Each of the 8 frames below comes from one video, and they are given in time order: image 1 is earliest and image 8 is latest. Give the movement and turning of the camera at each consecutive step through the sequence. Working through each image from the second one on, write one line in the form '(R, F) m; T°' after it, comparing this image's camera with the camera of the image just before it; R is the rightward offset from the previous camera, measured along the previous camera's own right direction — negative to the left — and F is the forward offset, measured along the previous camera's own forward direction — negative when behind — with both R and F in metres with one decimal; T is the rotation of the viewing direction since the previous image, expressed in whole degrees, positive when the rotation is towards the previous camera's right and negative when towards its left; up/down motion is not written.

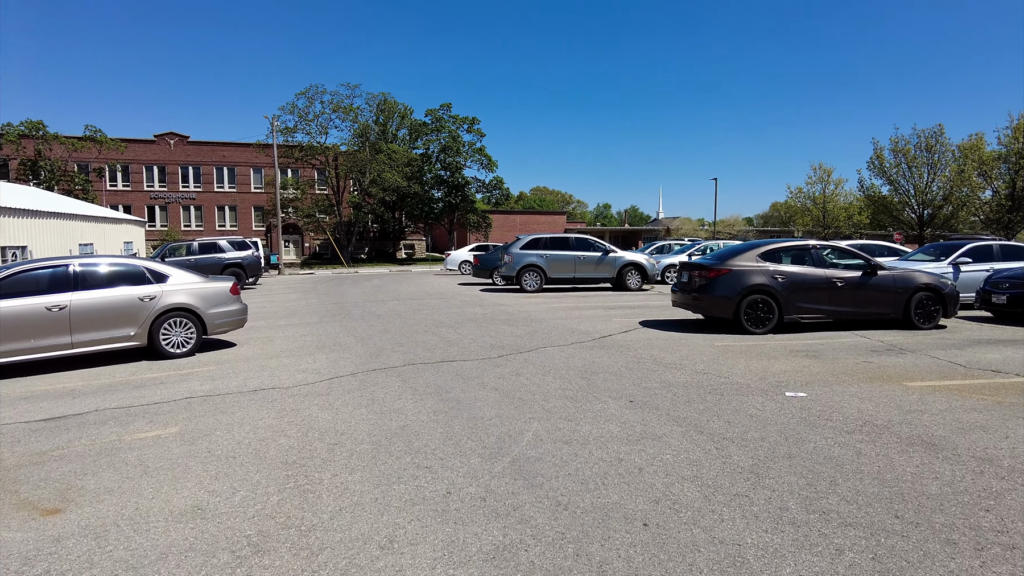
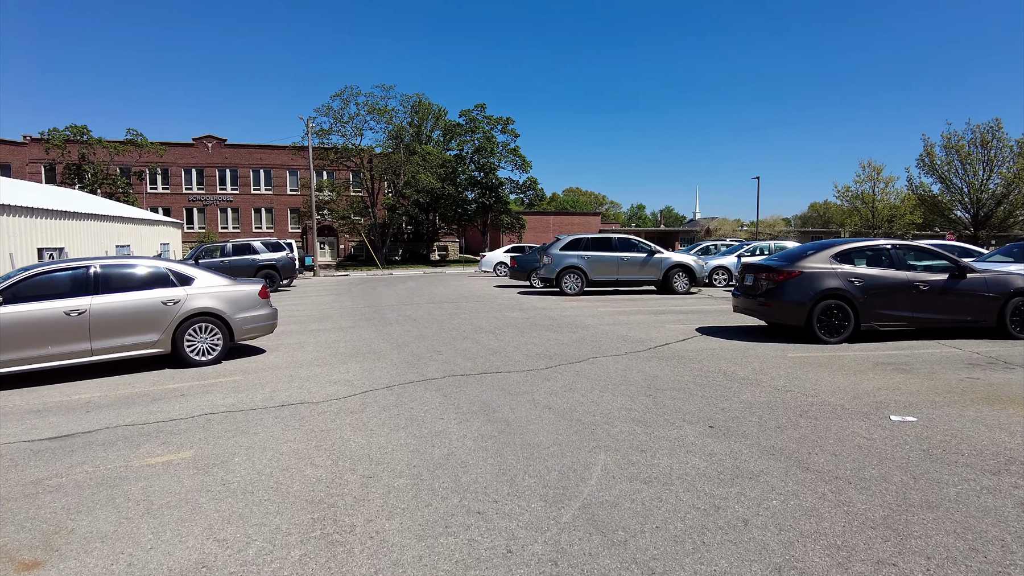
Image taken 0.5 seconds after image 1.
(-0.2, +0.8) m; -3°
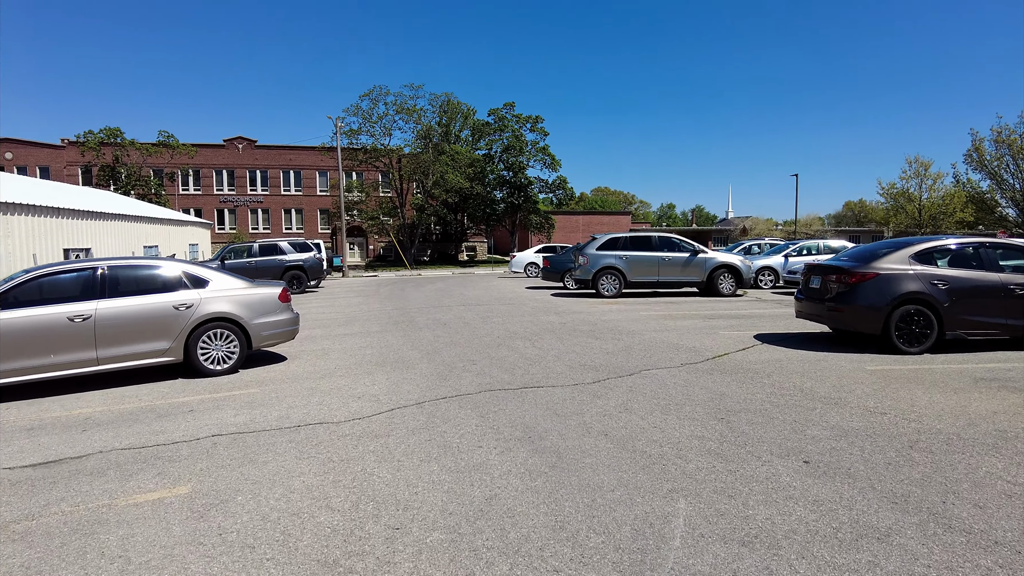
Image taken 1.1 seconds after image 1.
(-0.2, +0.8) m; -2°
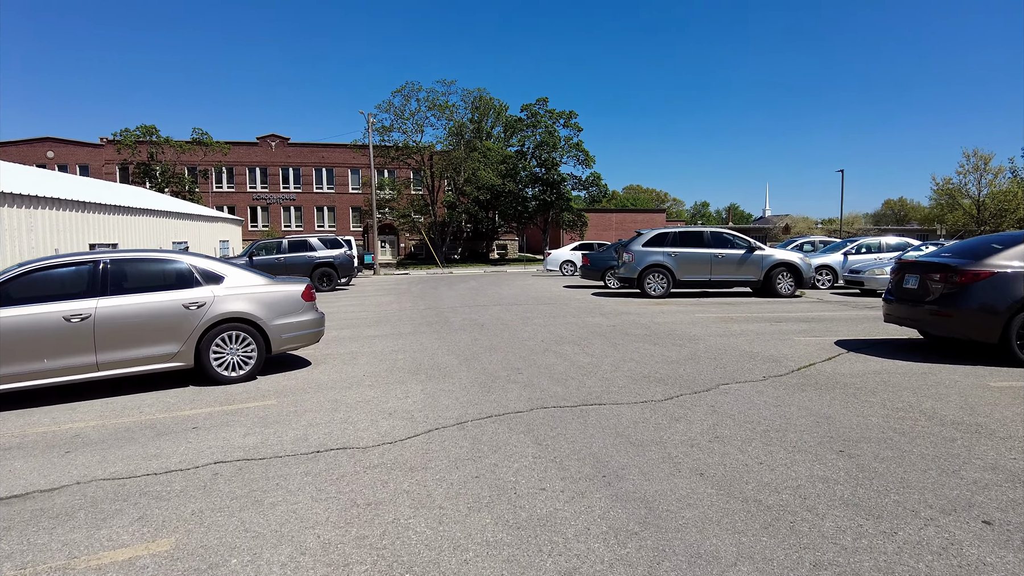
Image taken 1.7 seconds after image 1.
(-0.2, +1.0) m; -3°
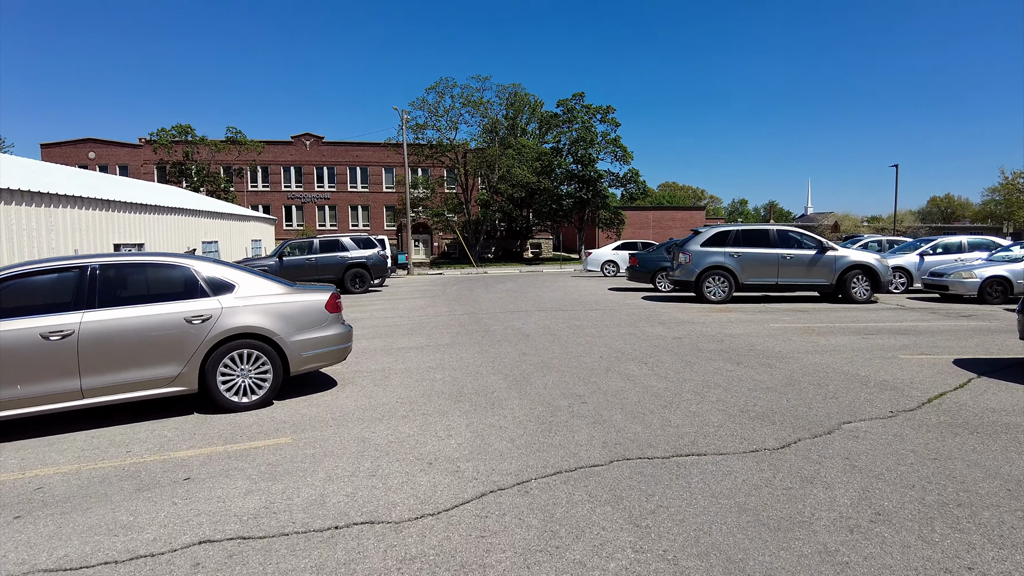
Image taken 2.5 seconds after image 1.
(-0.3, +1.2) m; -3°
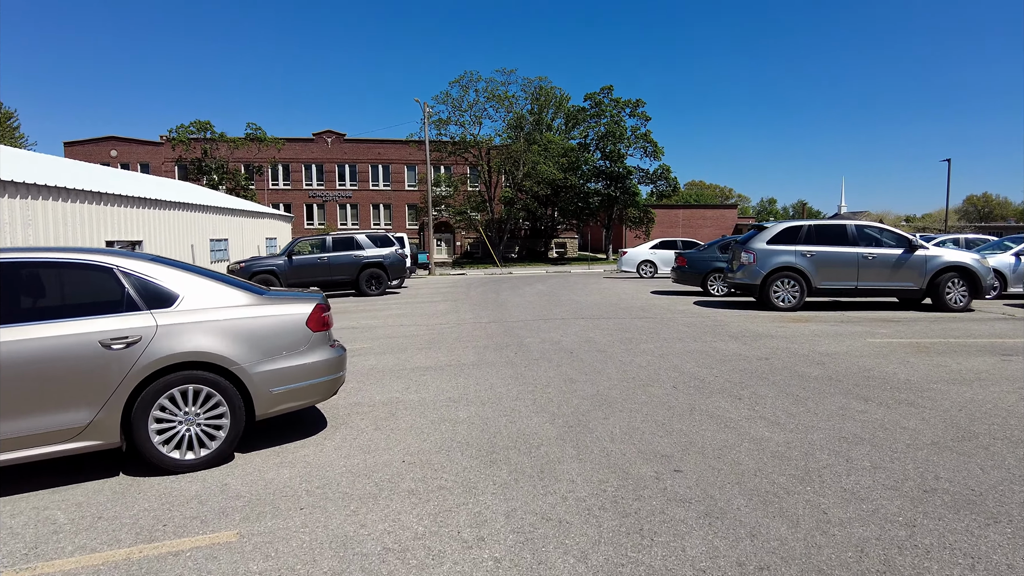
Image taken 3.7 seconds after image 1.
(-0.2, +1.8) m; -2°
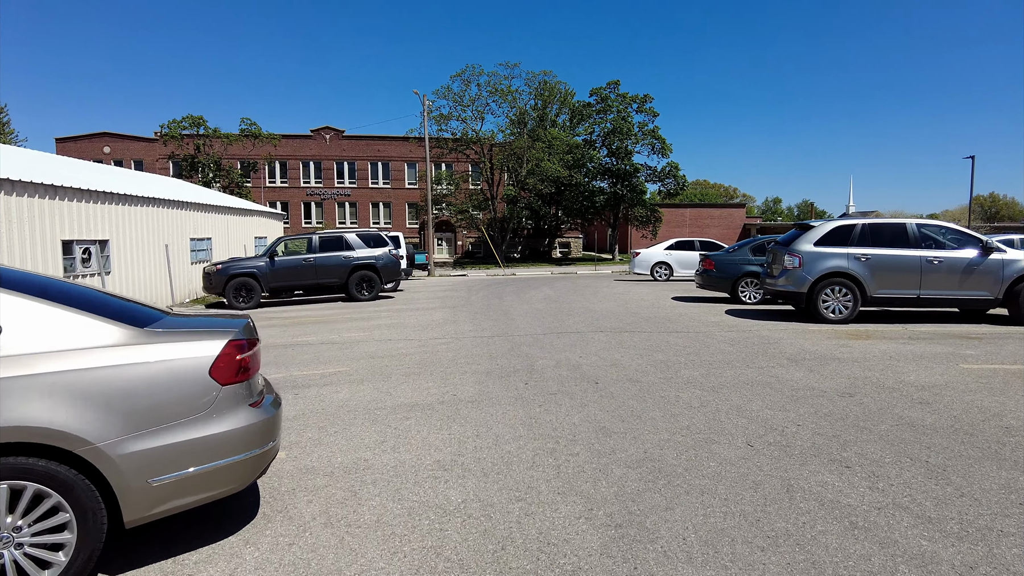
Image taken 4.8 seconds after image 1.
(-0.1, +1.6) m; 0°
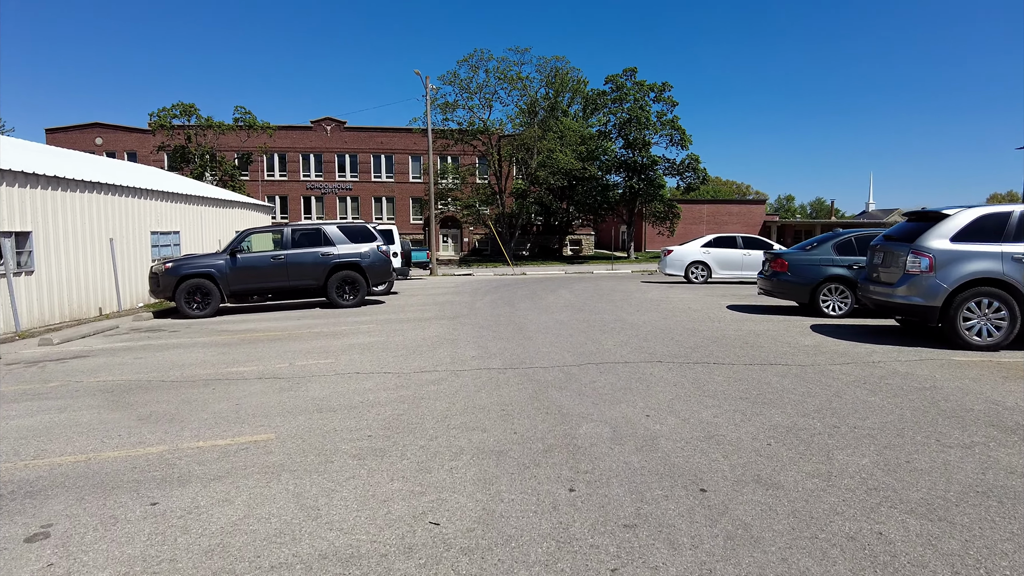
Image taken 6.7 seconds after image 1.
(-0.1, +2.9) m; -1°
